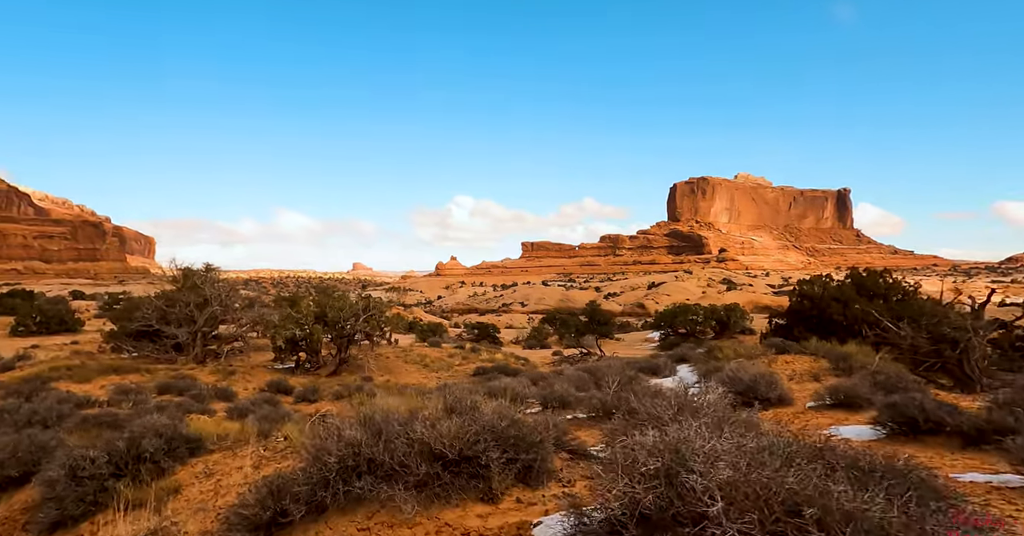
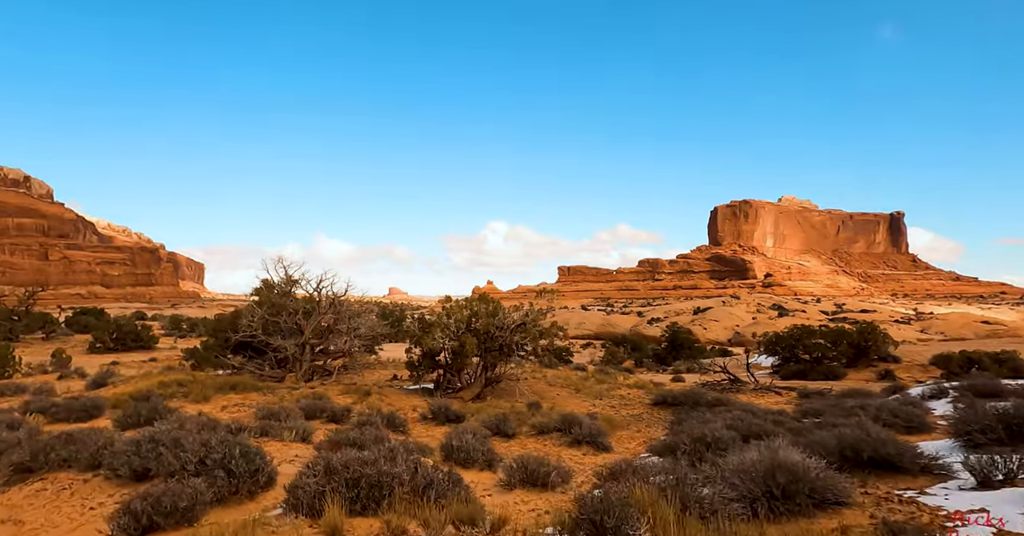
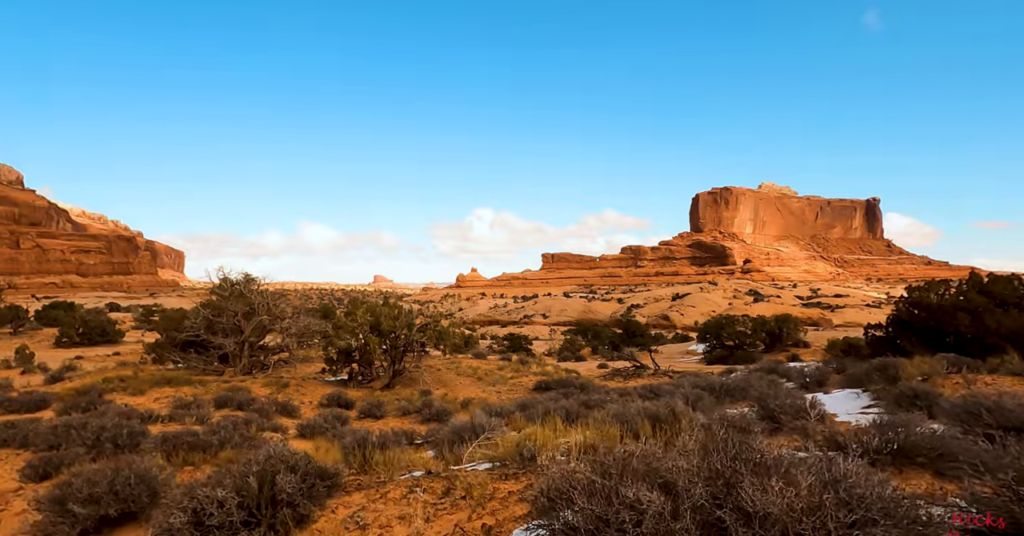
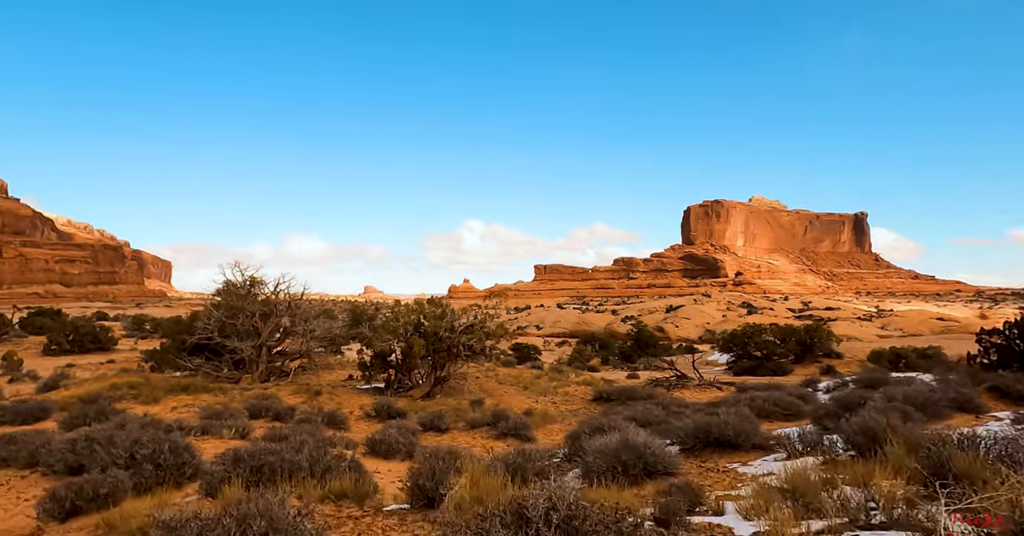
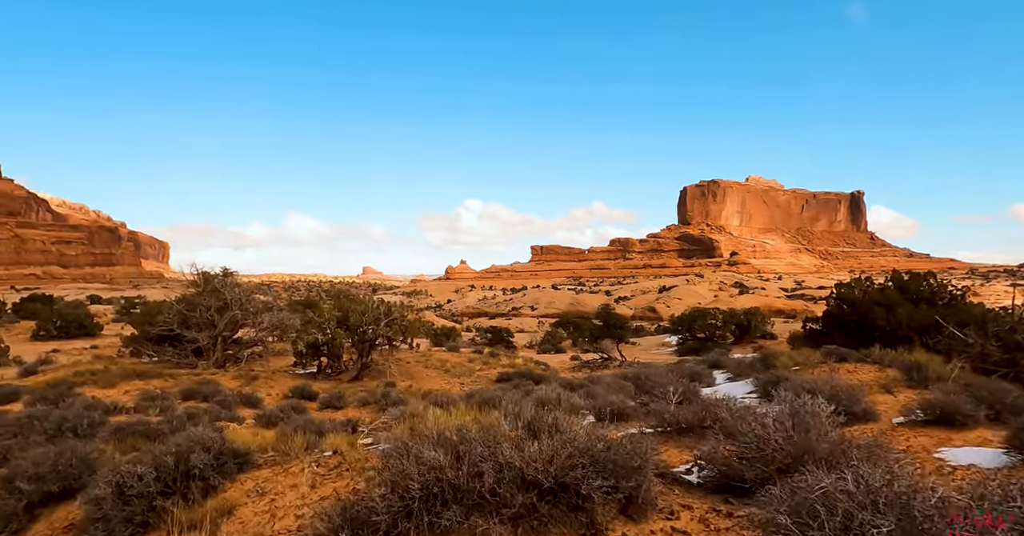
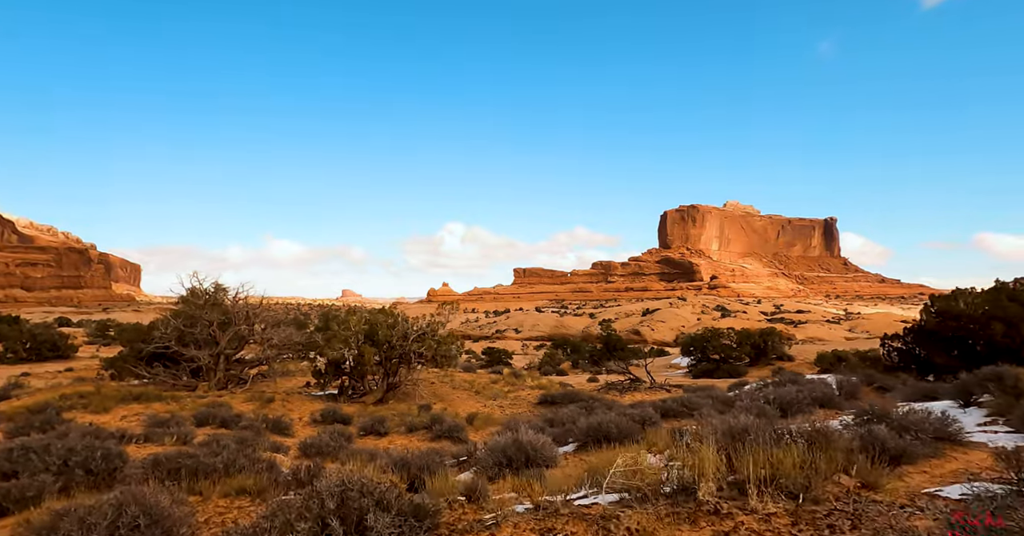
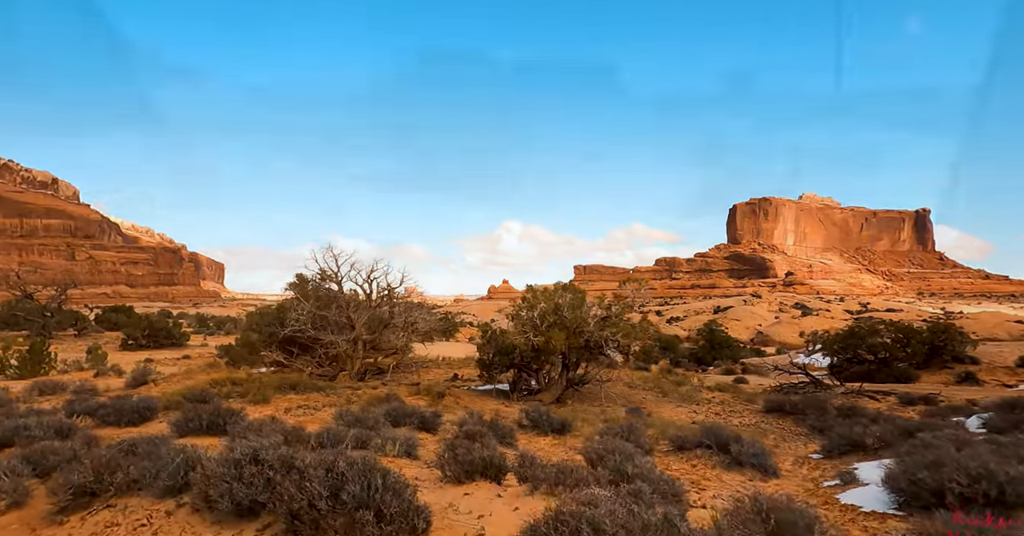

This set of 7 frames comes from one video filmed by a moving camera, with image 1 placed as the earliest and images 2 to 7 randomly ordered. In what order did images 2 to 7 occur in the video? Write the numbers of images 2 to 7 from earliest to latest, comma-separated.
5, 3, 6, 4, 2, 7
